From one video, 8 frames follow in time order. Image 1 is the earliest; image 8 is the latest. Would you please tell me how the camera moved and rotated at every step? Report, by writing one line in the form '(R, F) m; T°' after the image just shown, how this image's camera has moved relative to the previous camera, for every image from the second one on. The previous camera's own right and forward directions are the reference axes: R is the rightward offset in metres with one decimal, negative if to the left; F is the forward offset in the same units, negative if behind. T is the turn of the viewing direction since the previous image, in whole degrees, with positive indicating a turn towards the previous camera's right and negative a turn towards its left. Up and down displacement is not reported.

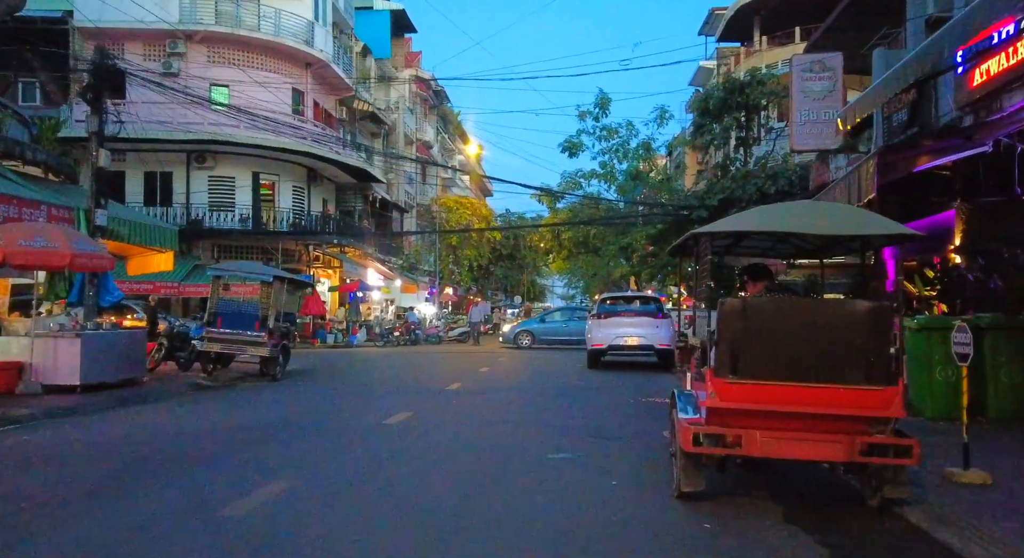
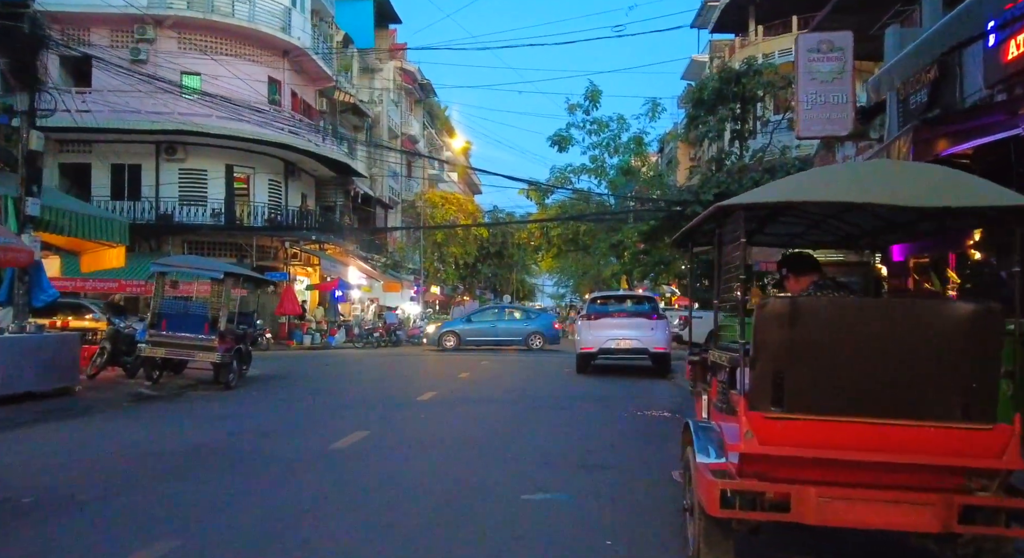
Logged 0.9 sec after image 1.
(+0.2, +1.4) m; +1°
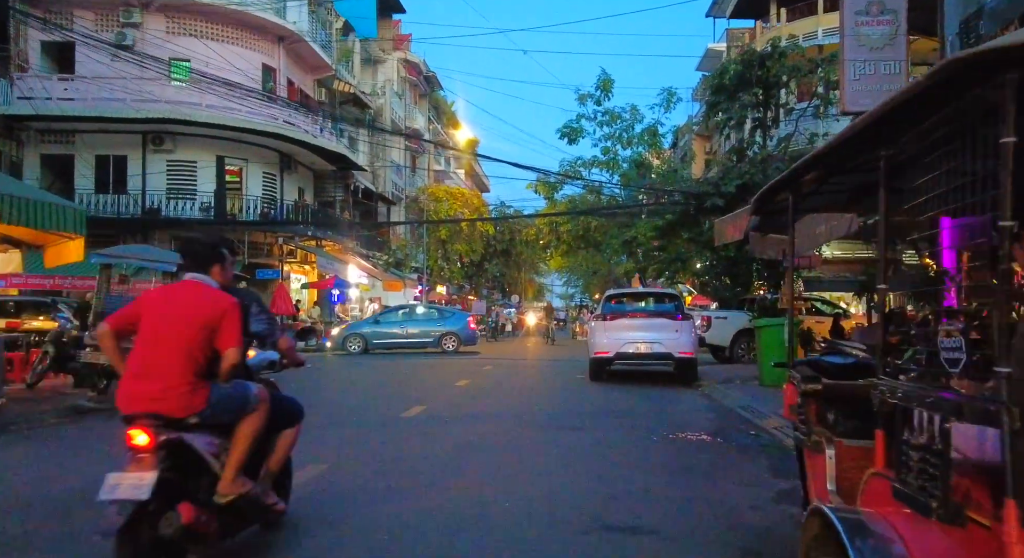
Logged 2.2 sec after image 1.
(+0.1, +1.8) m; -1°
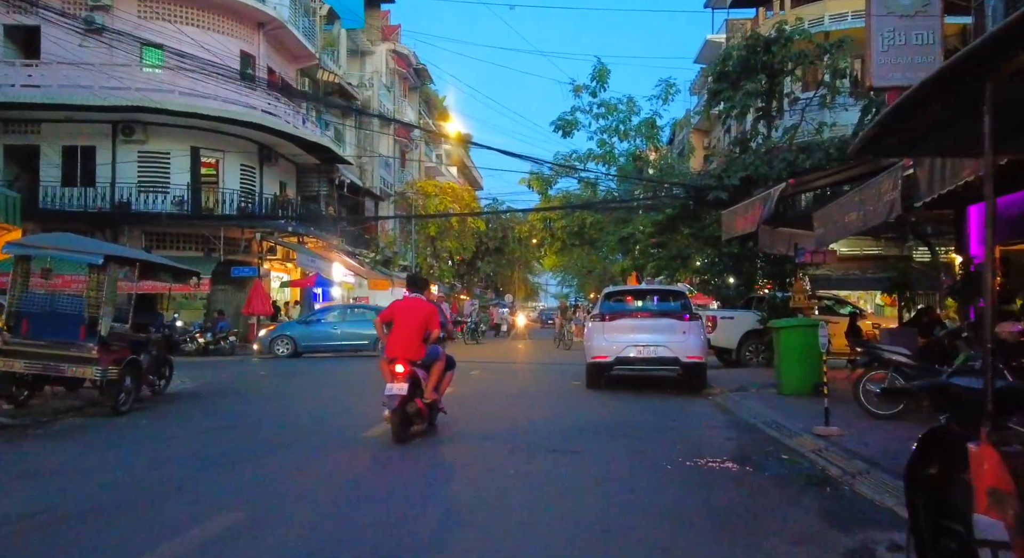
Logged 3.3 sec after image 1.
(+0.1, +1.5) m; 0°
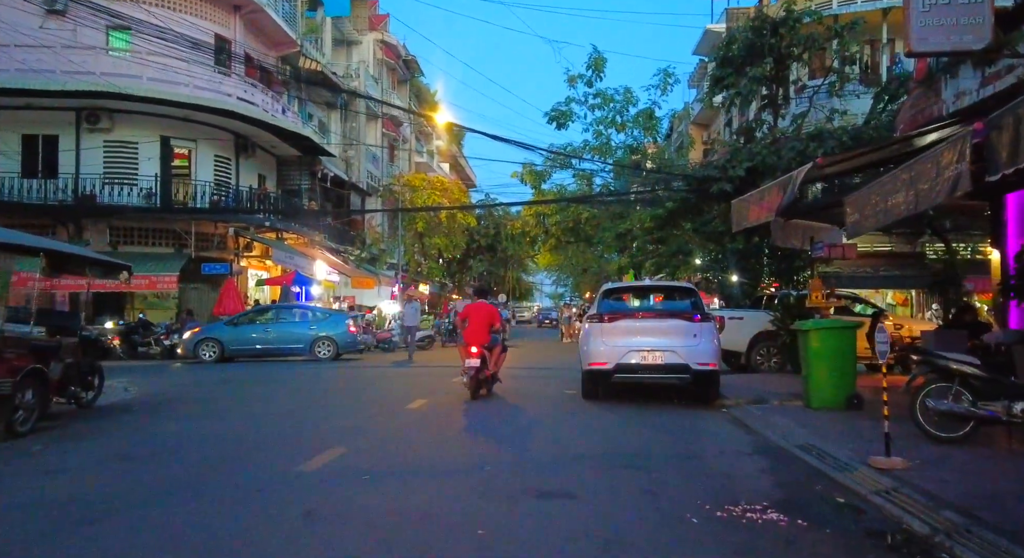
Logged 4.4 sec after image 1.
(+0.1, +1.6) m; 0°
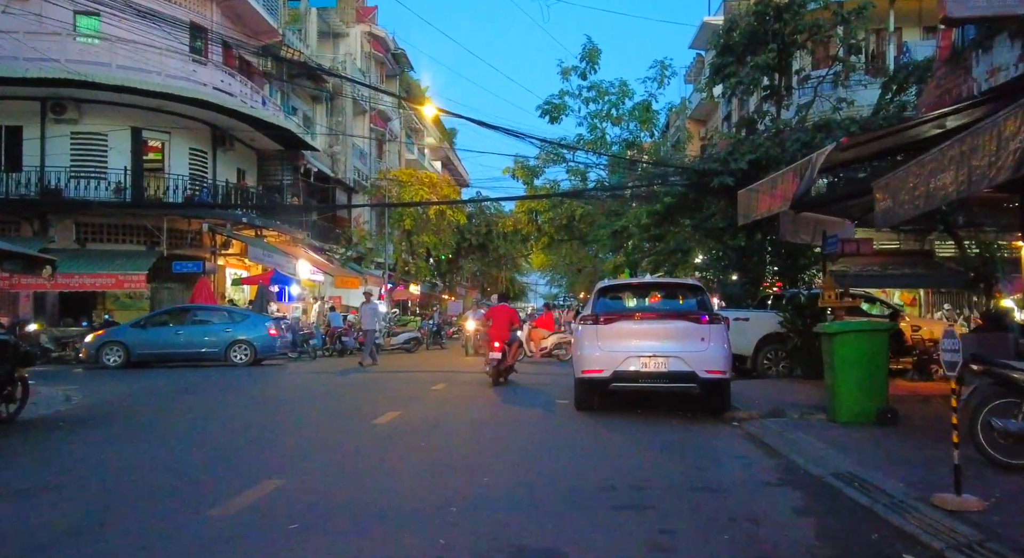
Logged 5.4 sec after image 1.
(+0.1, +1.3) m; 0°
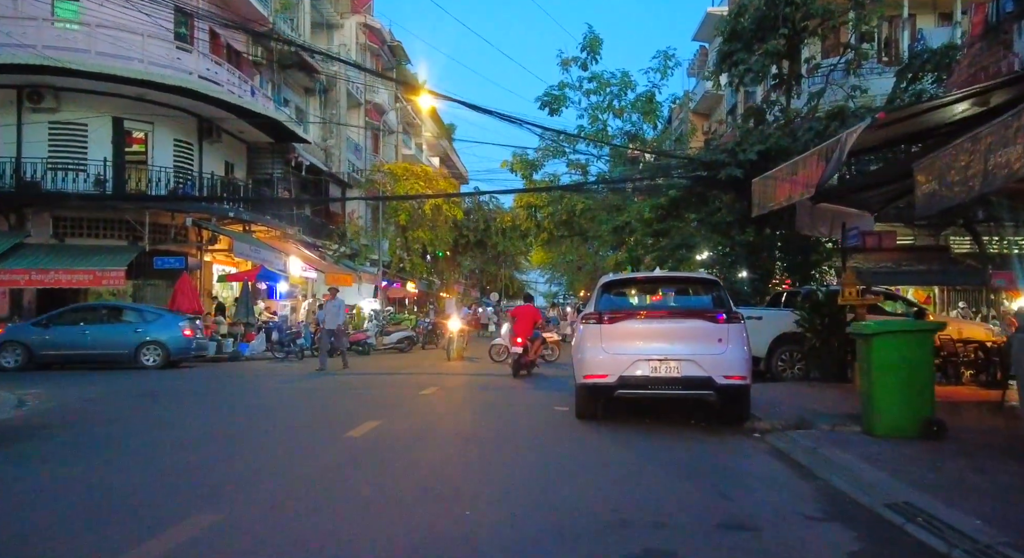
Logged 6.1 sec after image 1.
(+0.1, +1.0) m; 0°
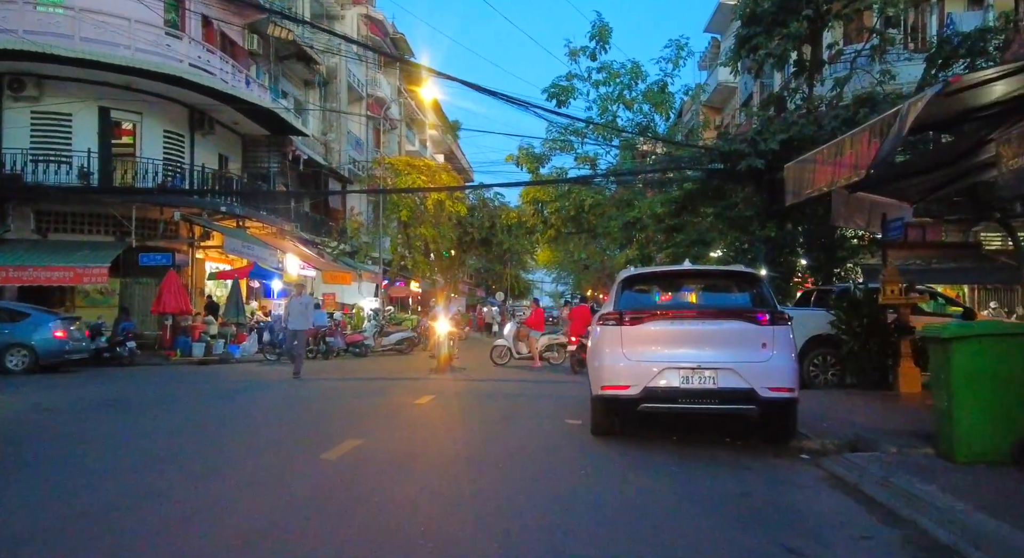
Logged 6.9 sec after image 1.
(0.0, +1.2) m; 0°
